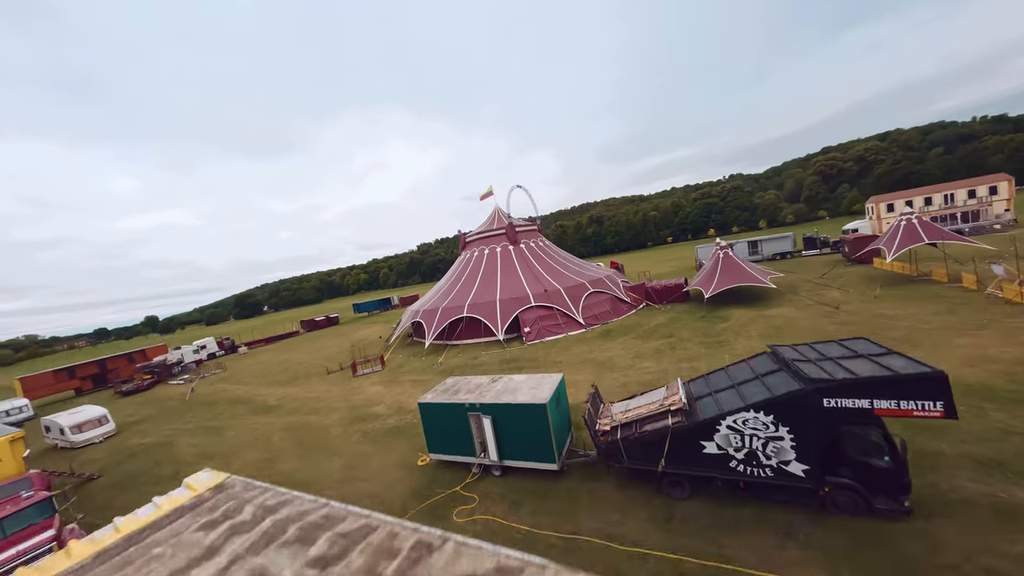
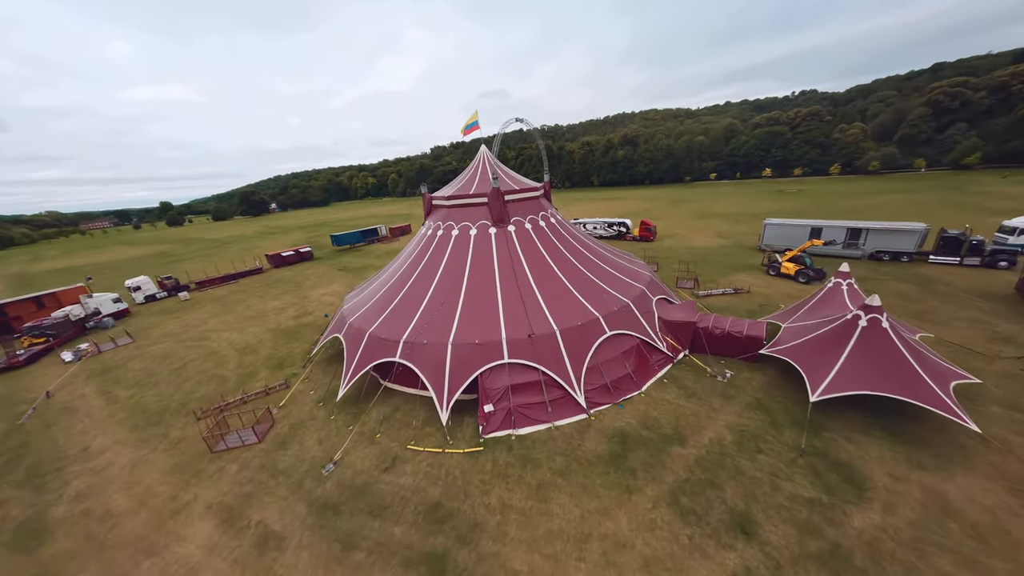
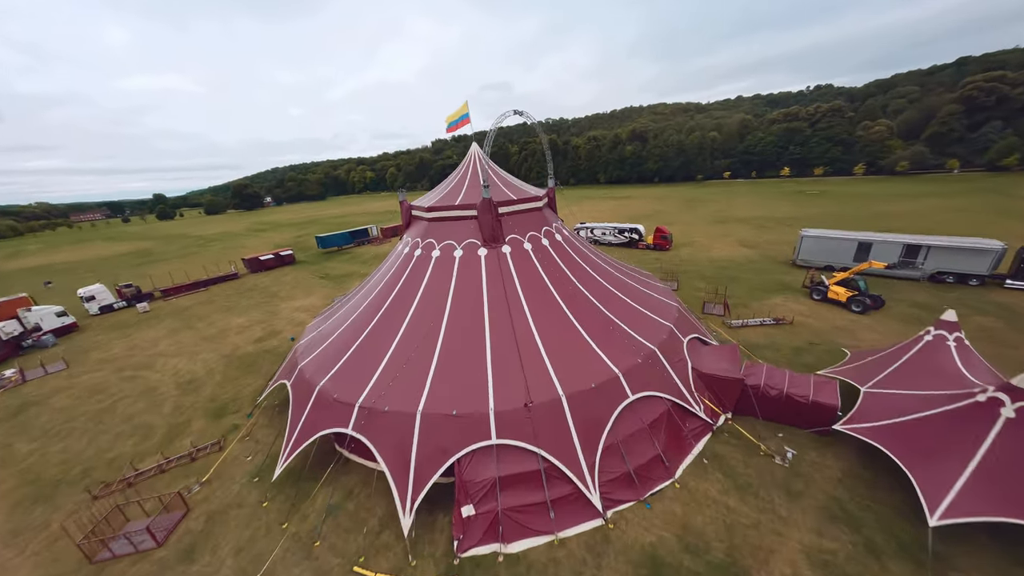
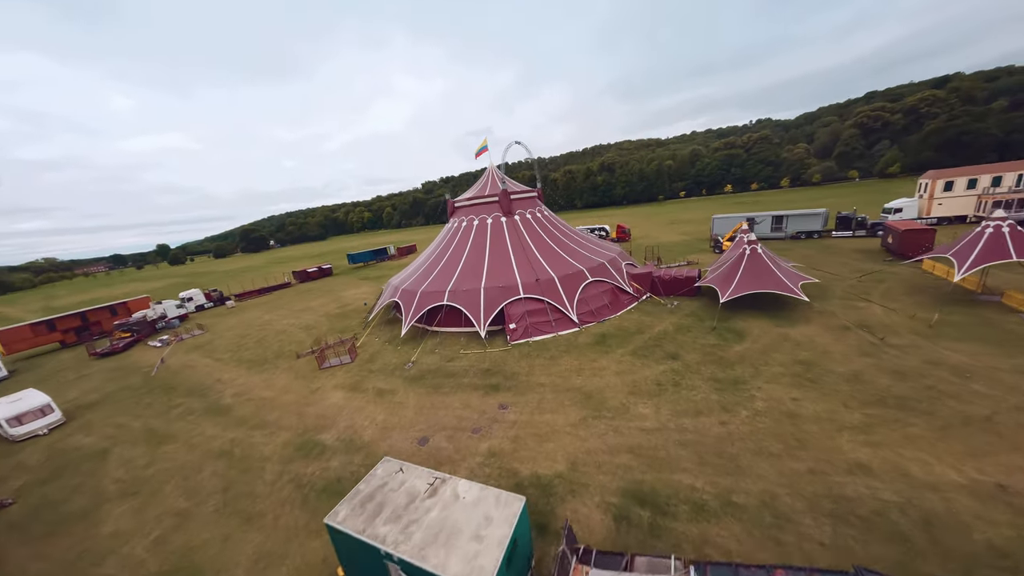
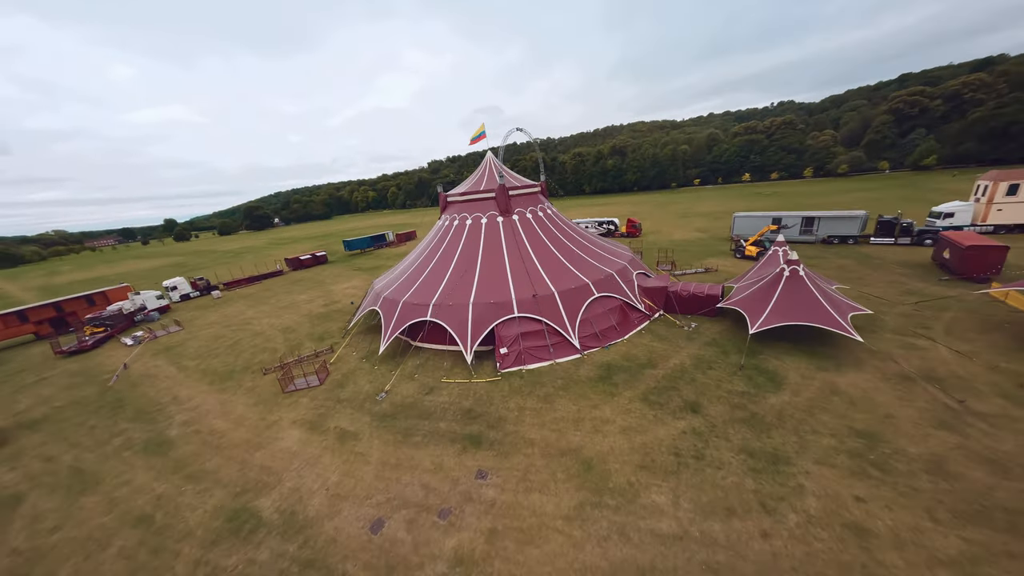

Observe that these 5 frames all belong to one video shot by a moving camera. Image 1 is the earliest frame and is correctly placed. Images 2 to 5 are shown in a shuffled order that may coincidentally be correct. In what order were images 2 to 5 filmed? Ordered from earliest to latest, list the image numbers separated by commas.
4, 5, 2, 3
